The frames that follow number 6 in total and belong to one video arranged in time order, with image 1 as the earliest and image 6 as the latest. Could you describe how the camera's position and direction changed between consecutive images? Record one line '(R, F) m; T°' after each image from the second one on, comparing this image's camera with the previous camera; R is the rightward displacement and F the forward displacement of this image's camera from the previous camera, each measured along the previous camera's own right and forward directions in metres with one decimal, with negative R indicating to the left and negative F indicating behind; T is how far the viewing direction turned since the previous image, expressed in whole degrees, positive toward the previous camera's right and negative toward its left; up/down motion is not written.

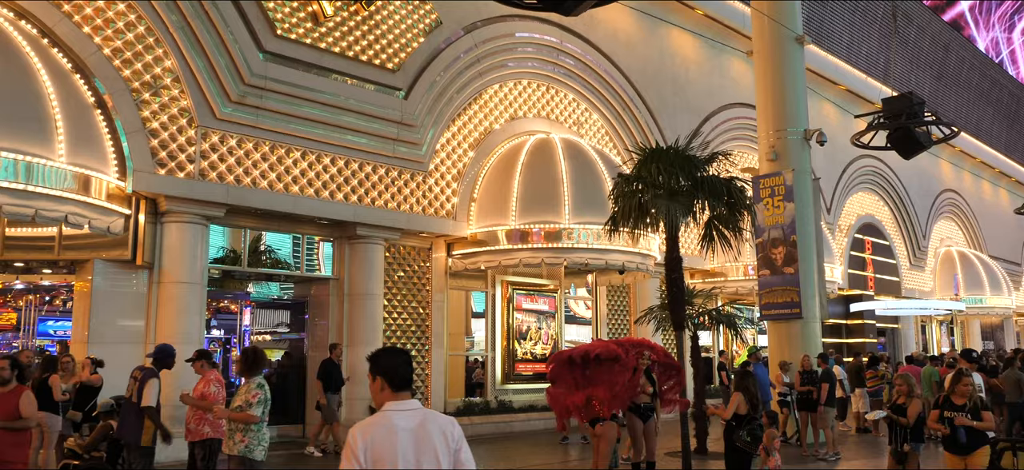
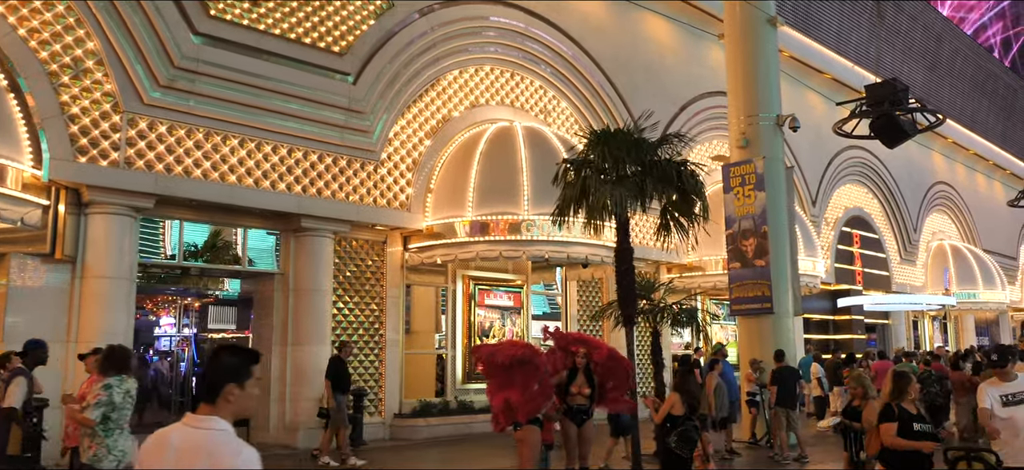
(+0.7, +0.8) m; 0°
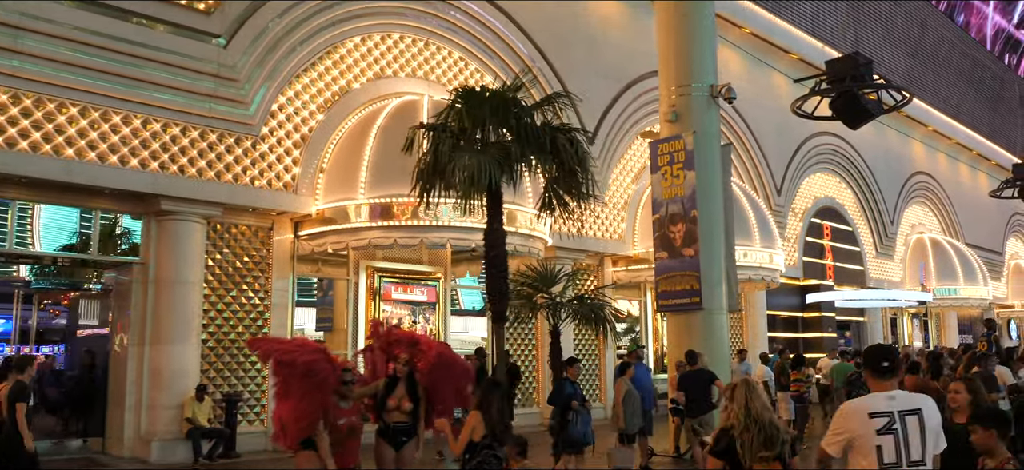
(+1.4, +1.7) m; 0°
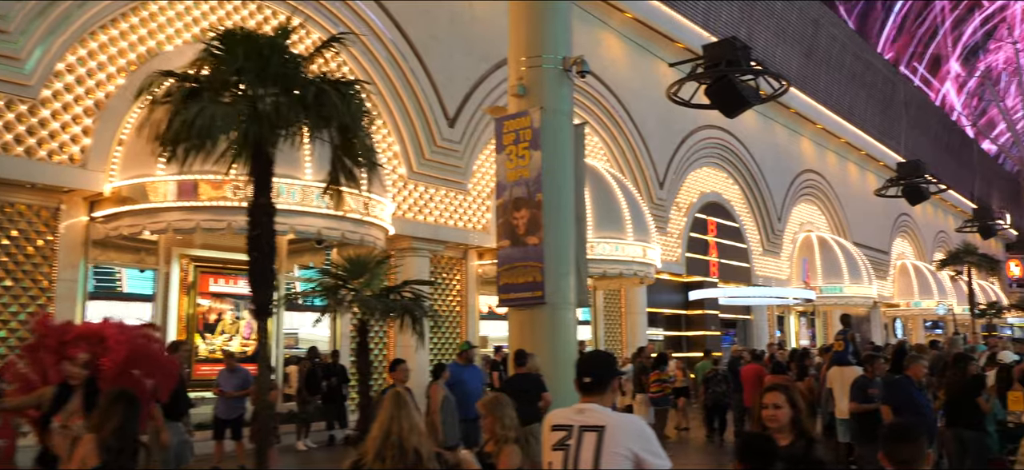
(+1.2, +1.4) m; +5°
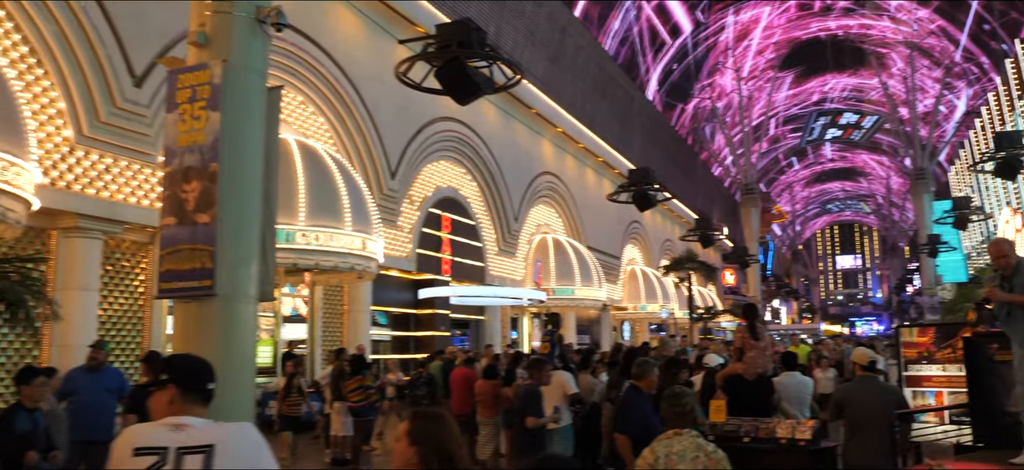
(+0.9, +1.4) m; +15°
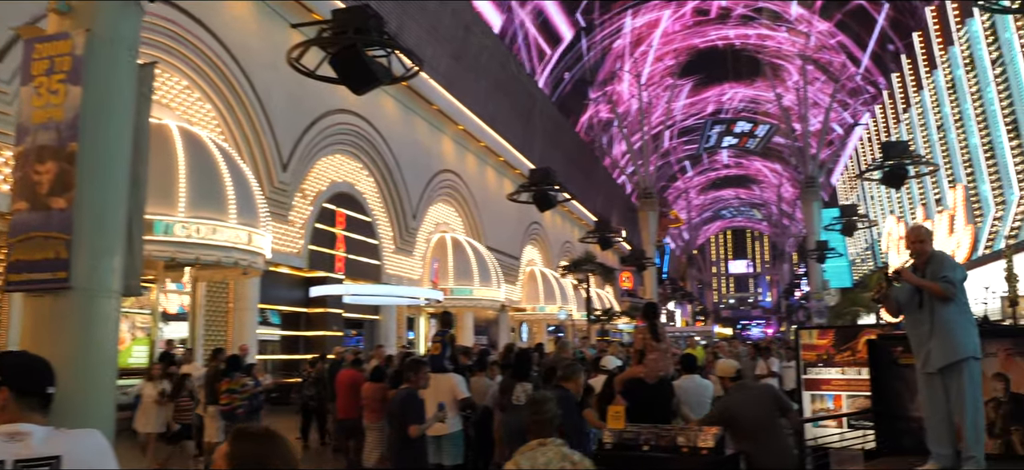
(+0.1, +0.5) m; +6°
